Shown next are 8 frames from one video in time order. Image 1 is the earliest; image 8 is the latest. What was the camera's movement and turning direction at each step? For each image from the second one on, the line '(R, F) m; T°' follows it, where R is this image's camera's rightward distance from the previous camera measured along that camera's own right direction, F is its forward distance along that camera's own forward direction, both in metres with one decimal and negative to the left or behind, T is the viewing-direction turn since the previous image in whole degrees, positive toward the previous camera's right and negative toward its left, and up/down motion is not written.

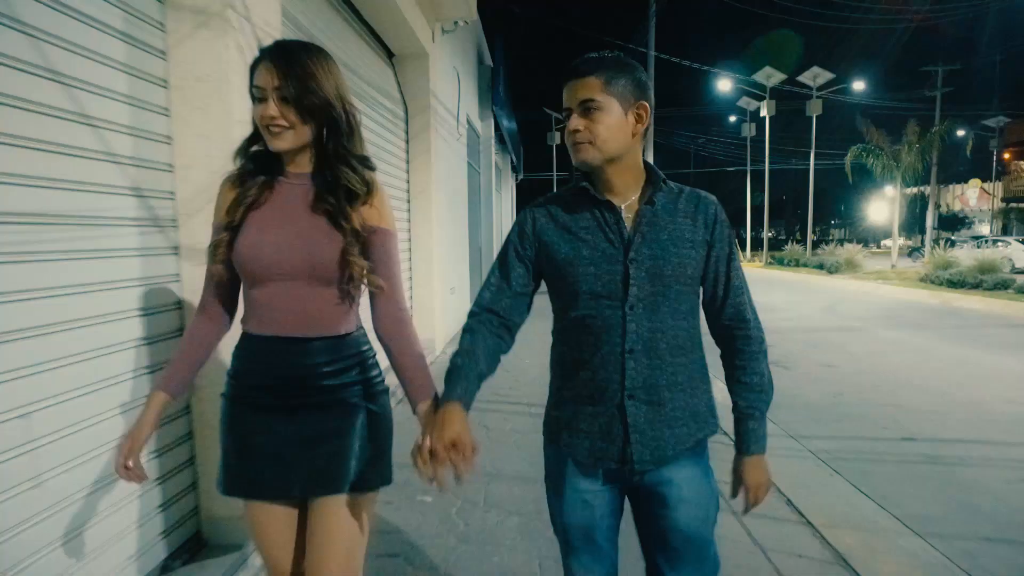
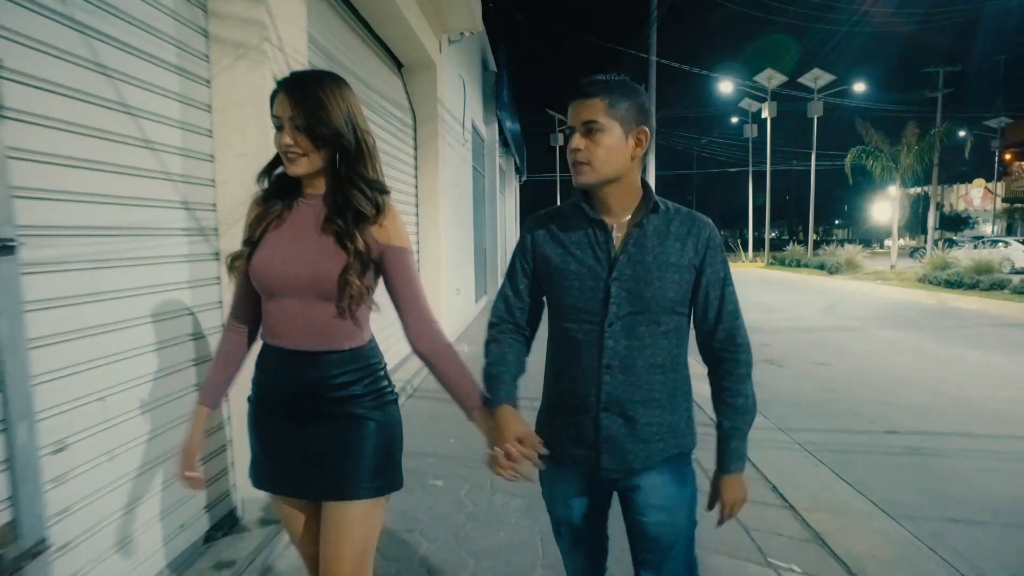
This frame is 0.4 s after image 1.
(0.0, -0.3) m; 0°
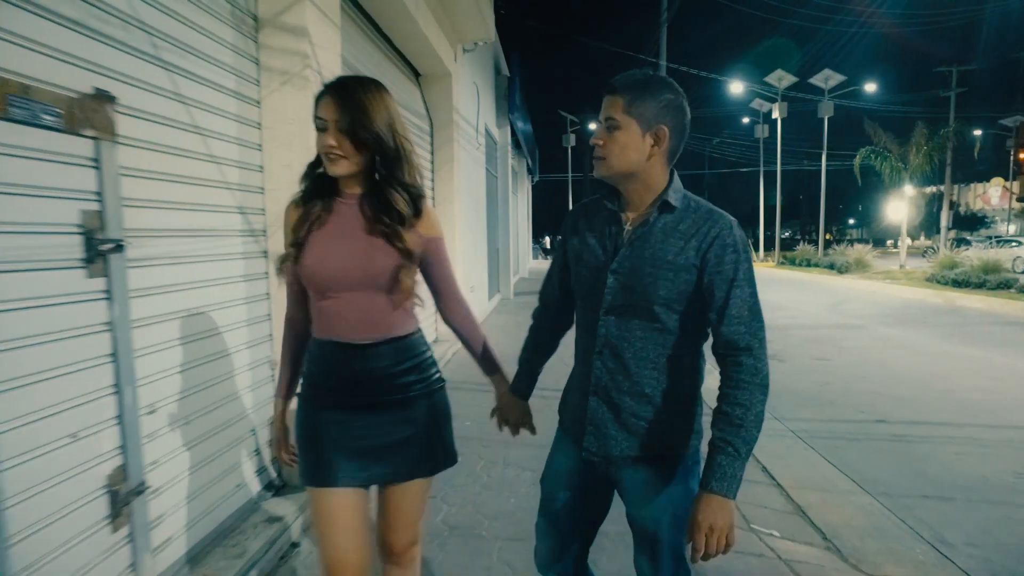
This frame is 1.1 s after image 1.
(0.0, -0.4) m; -1°
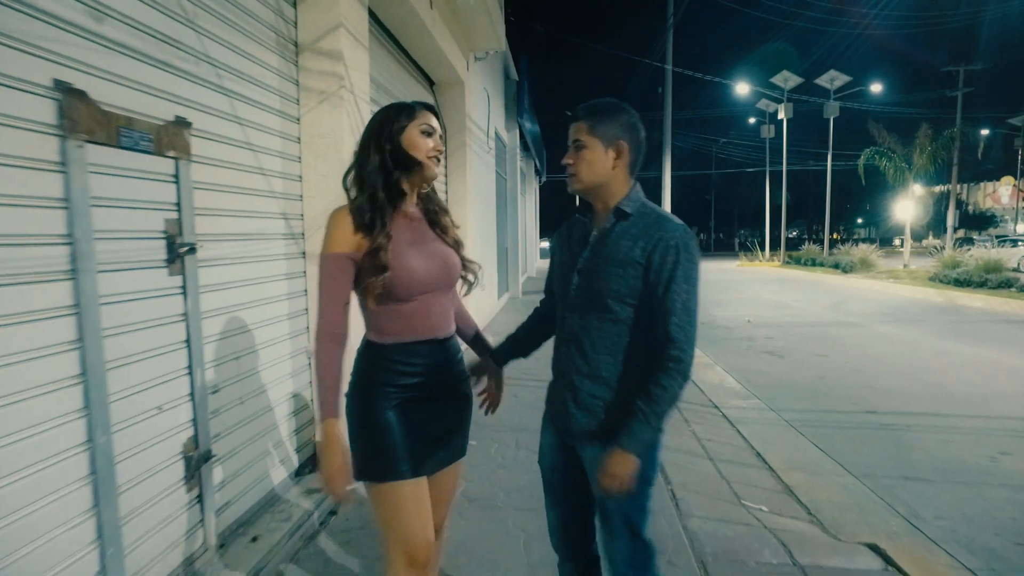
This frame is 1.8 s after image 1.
(0.0, -0.4) m; -1°
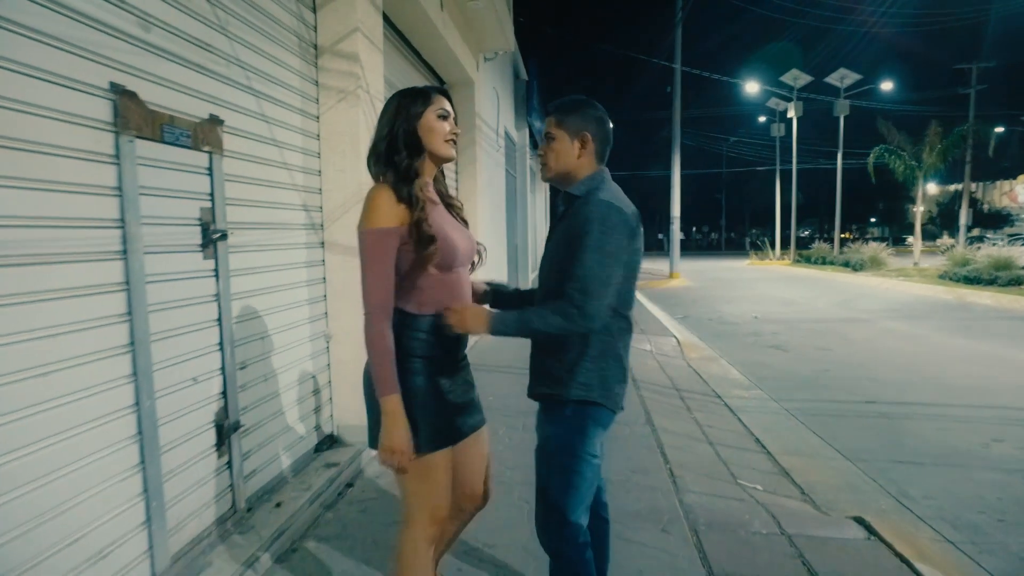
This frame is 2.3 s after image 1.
(0.0, -0.2) m; -1°
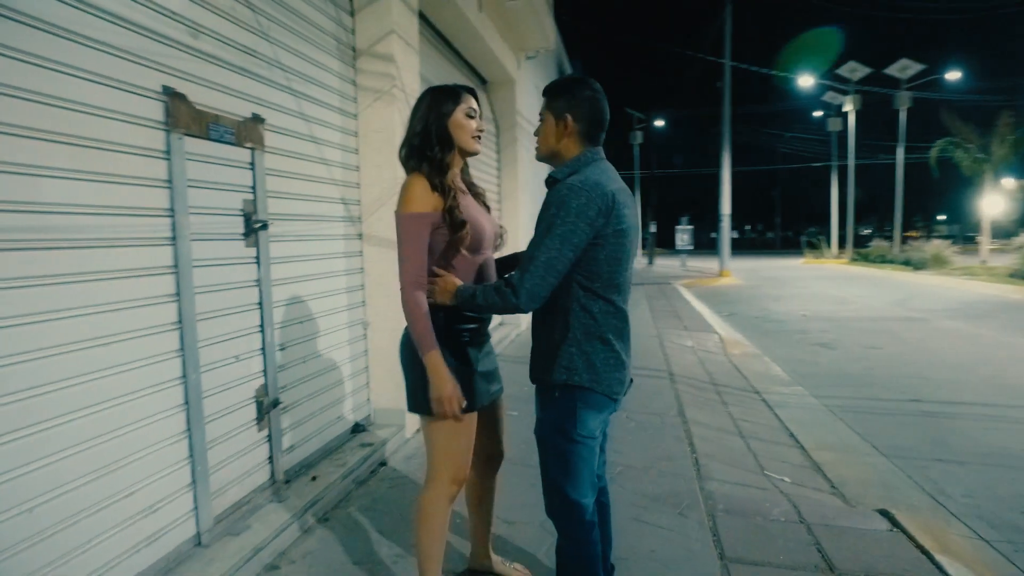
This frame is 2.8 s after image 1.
(+0.1, -0.1) m; -5°
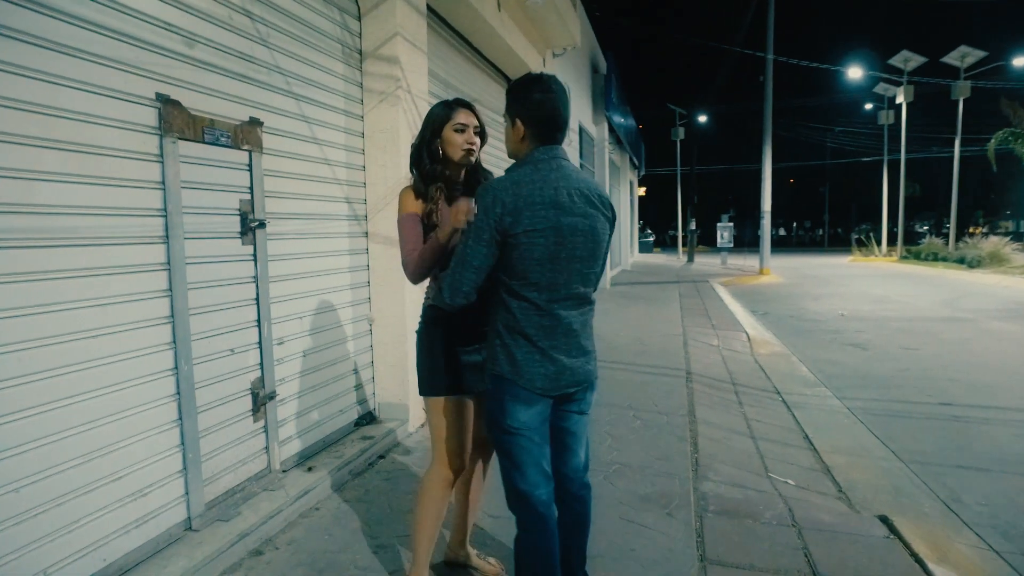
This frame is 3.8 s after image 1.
(+0.3, 0.0) m; -4°
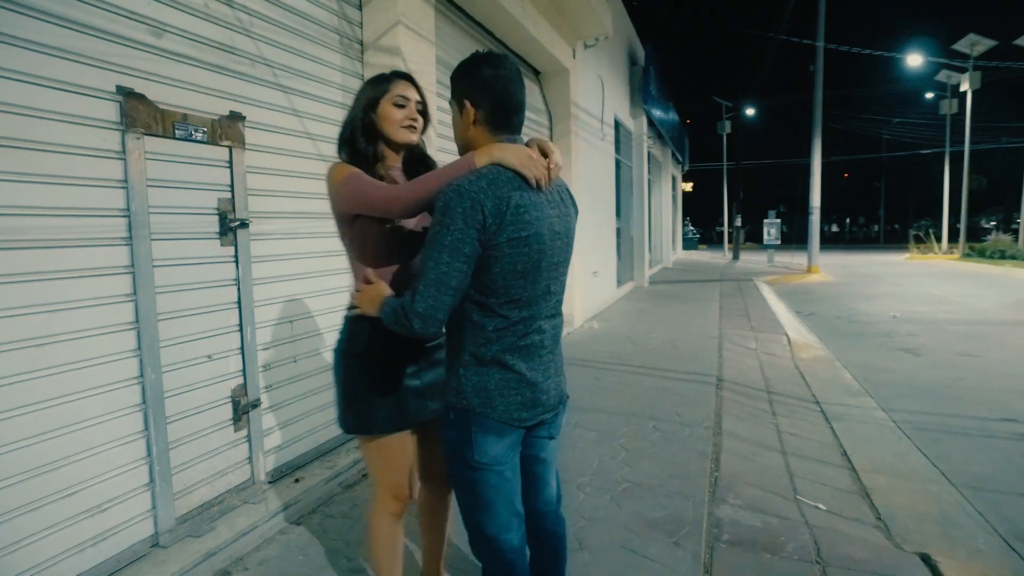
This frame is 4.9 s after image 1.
(+0.2, +0.3) m; -4°
